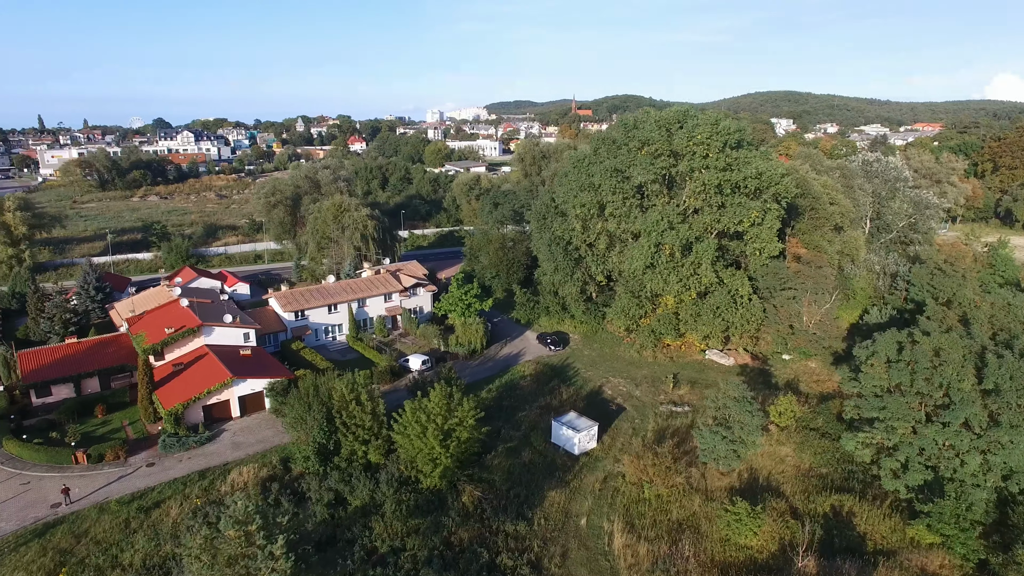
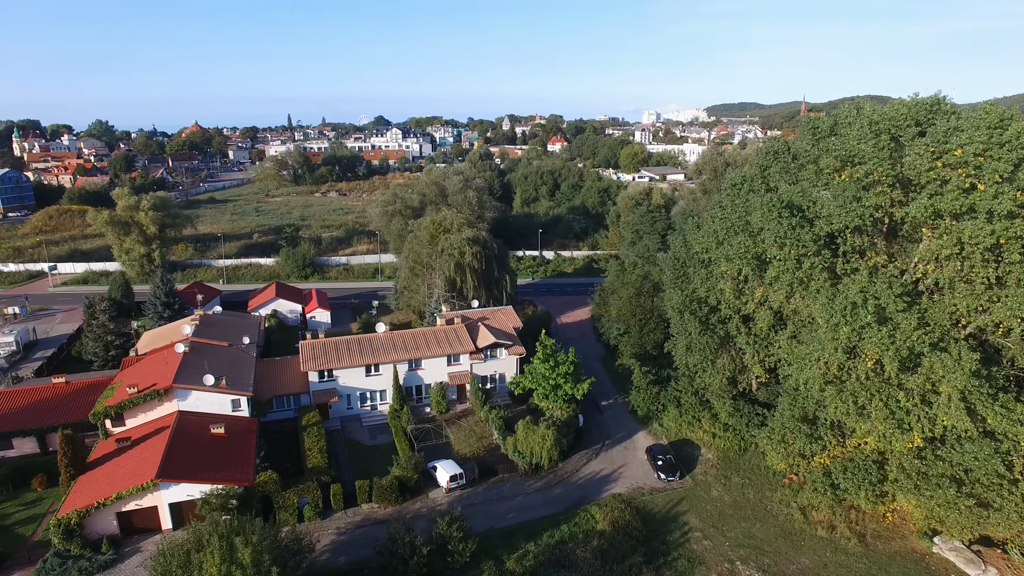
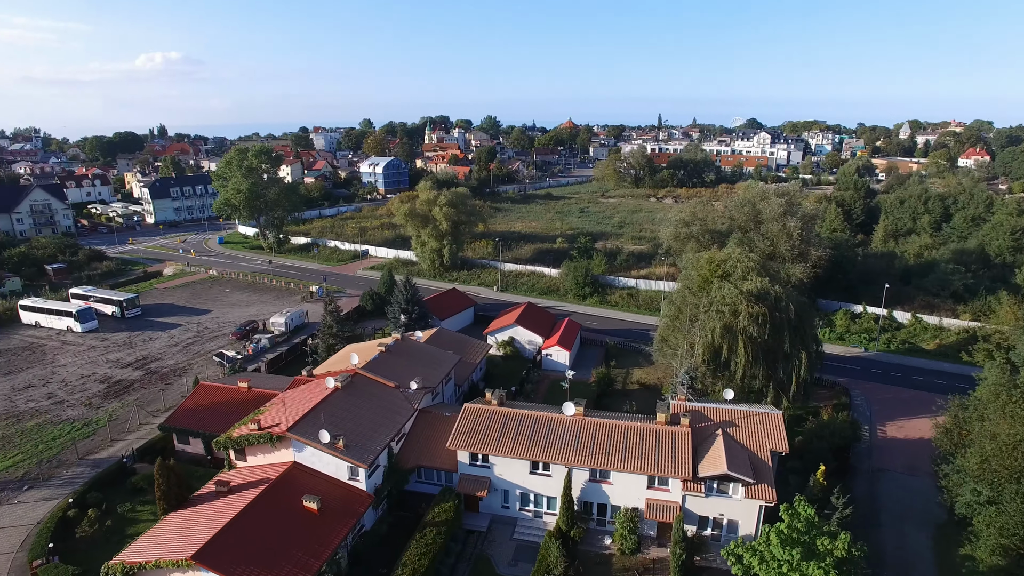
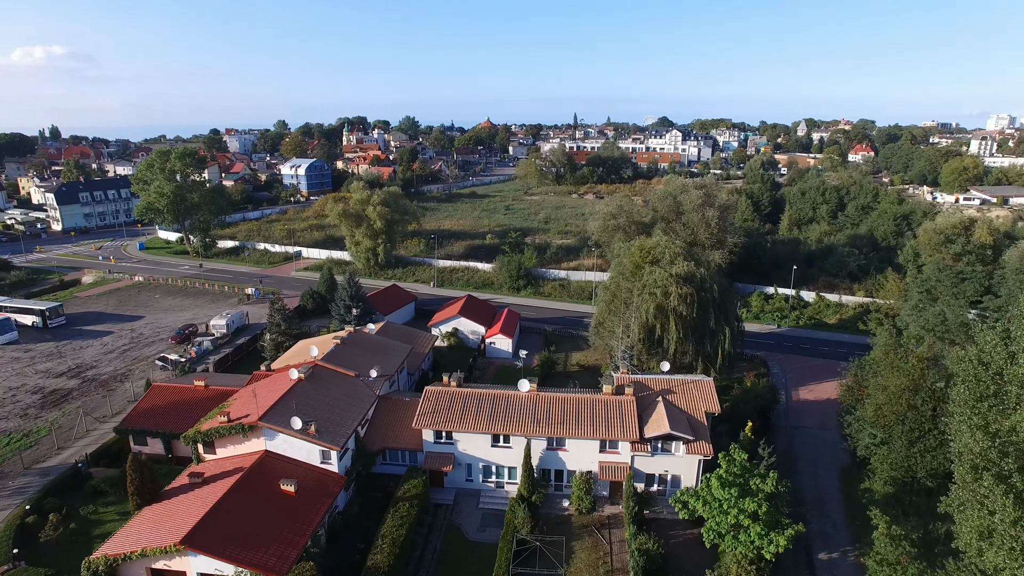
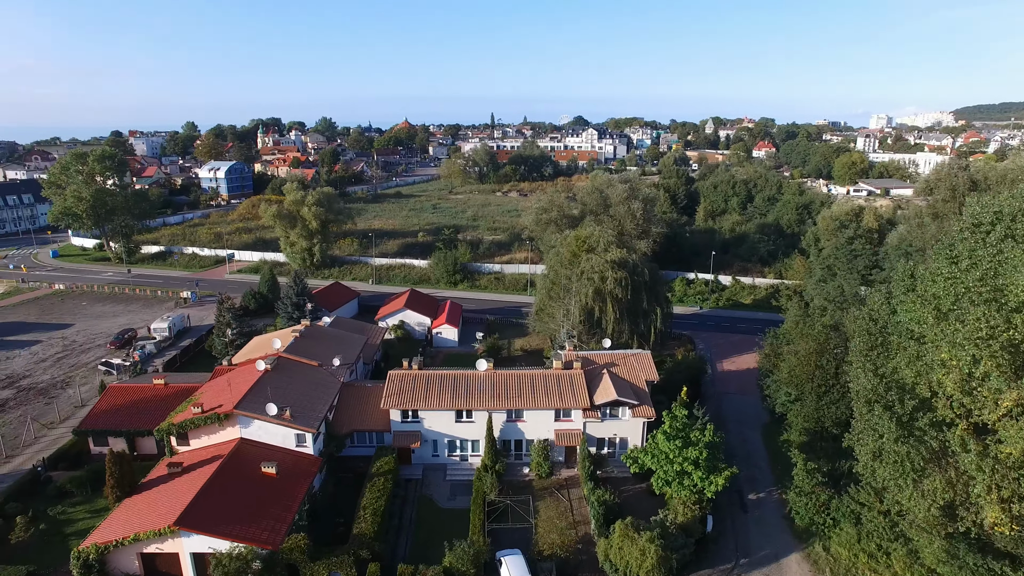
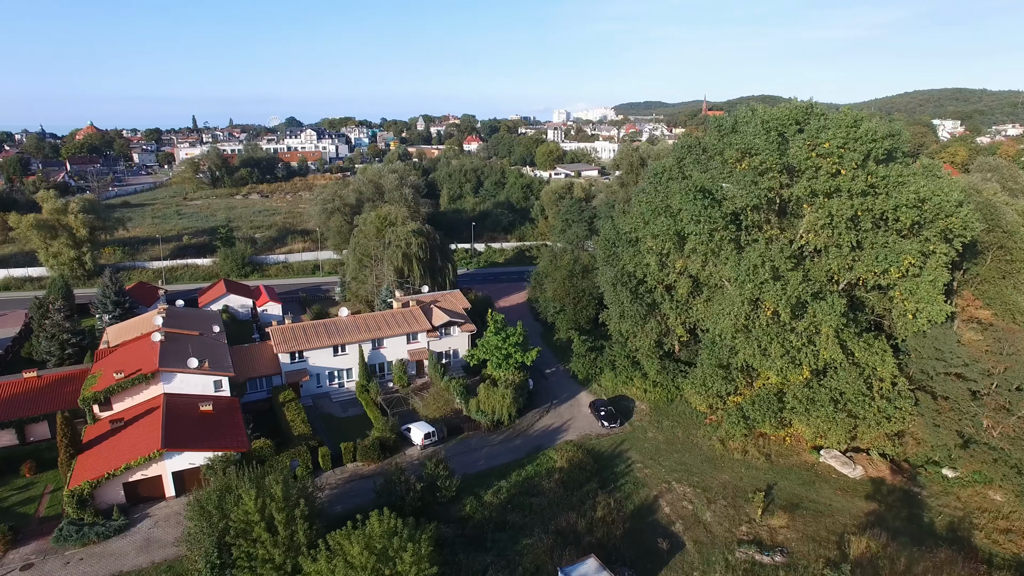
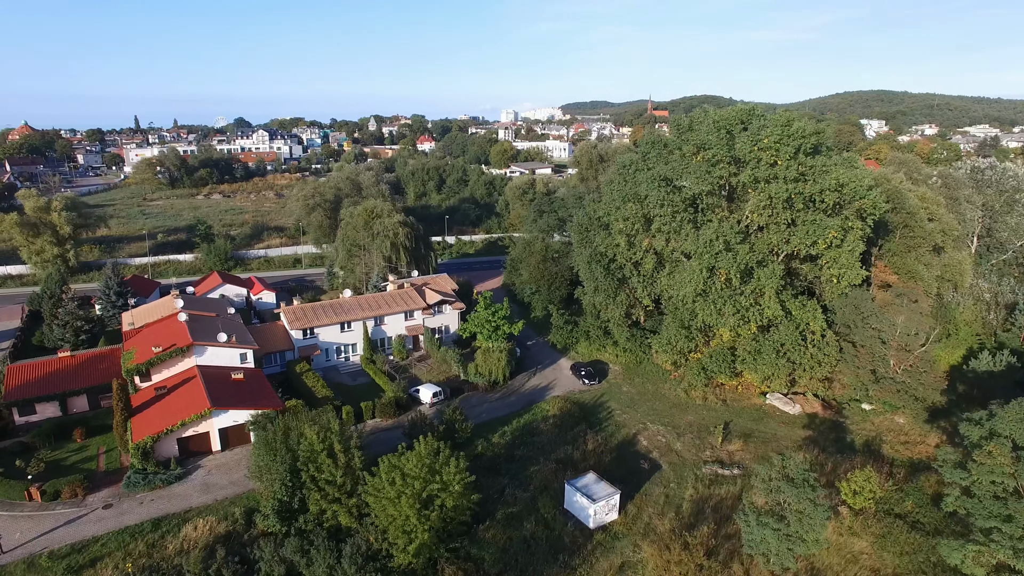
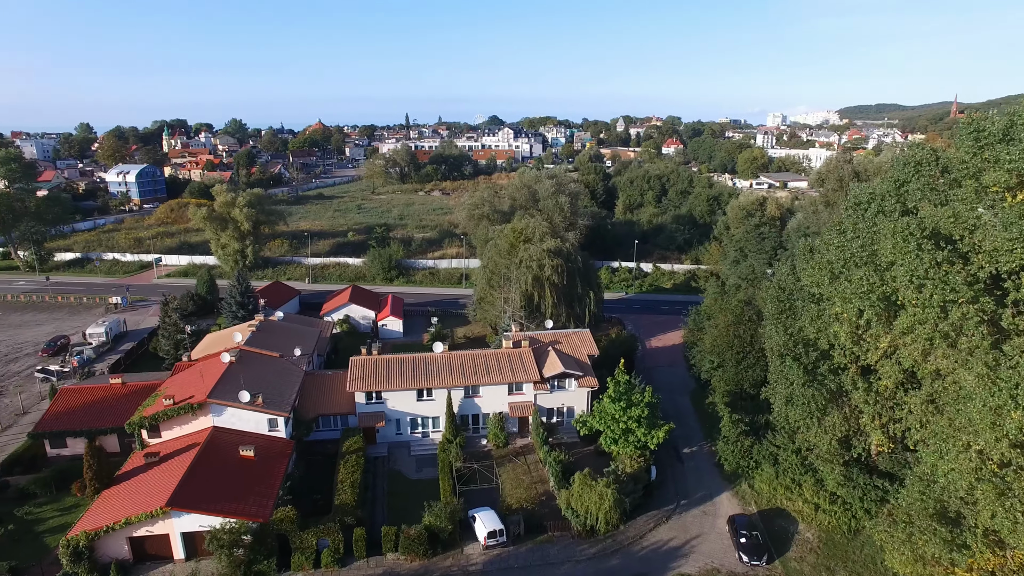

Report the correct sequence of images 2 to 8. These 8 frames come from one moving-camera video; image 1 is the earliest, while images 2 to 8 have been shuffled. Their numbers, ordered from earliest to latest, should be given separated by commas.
7, 6, 2, 8, 5, 4, 3
